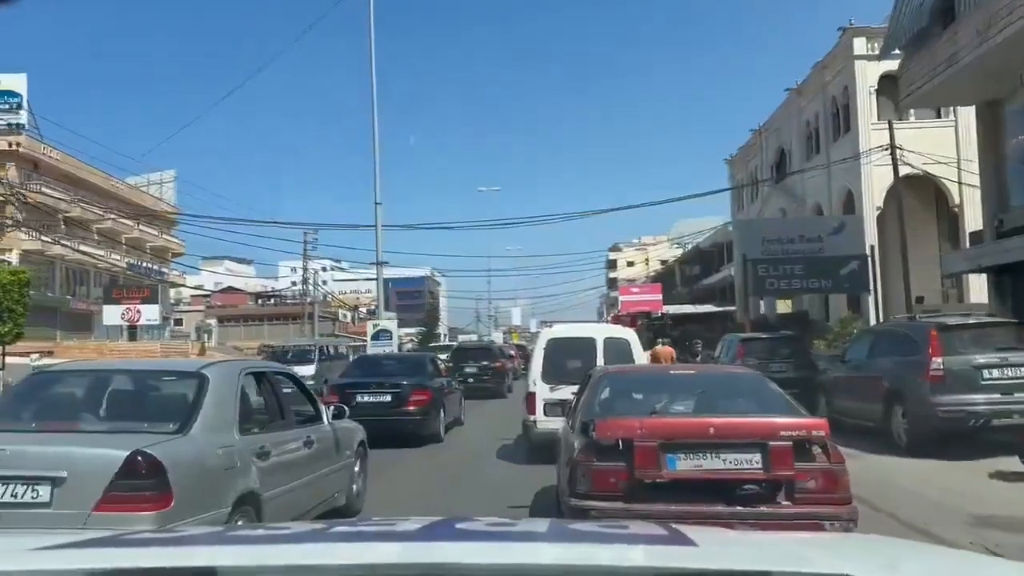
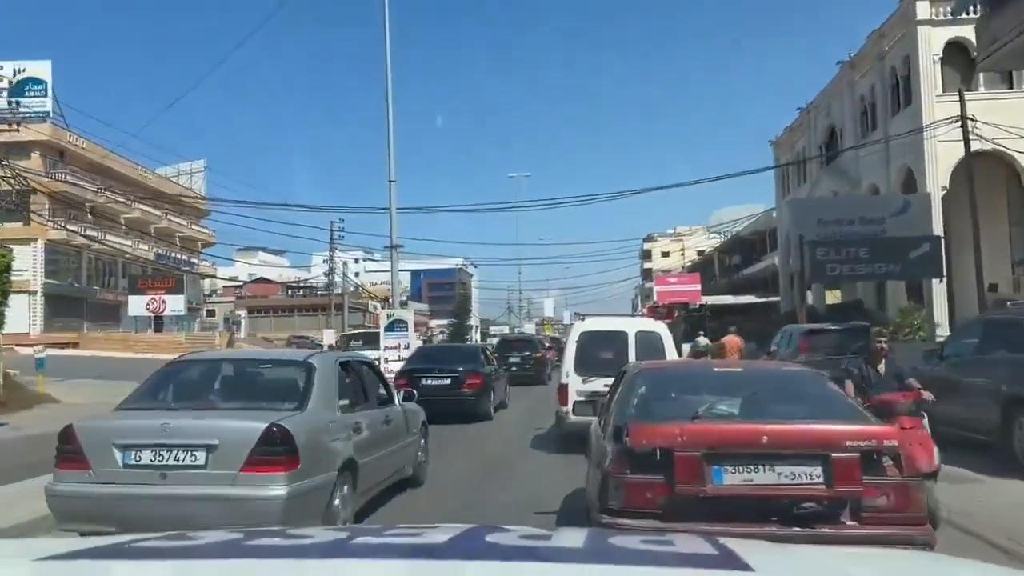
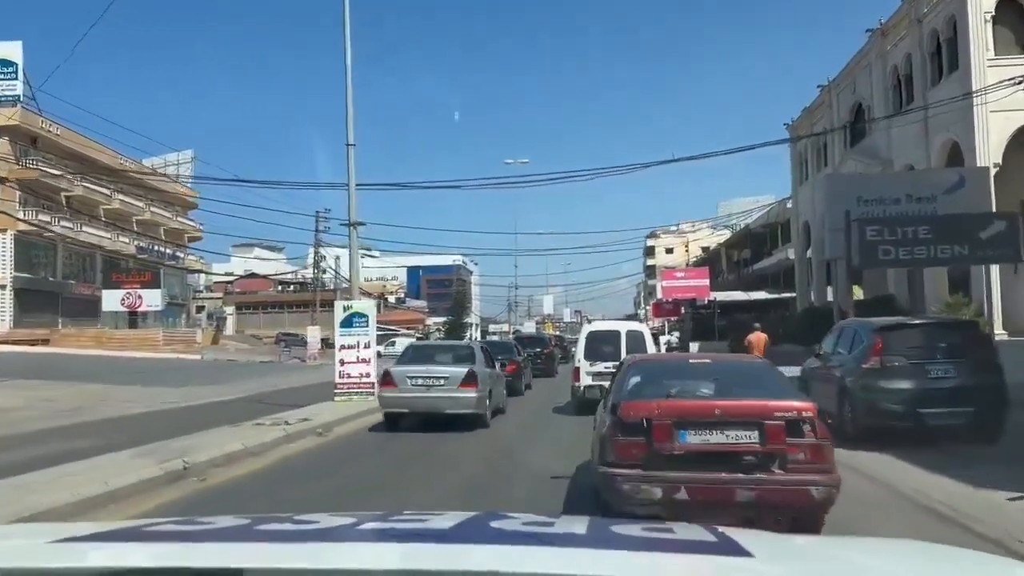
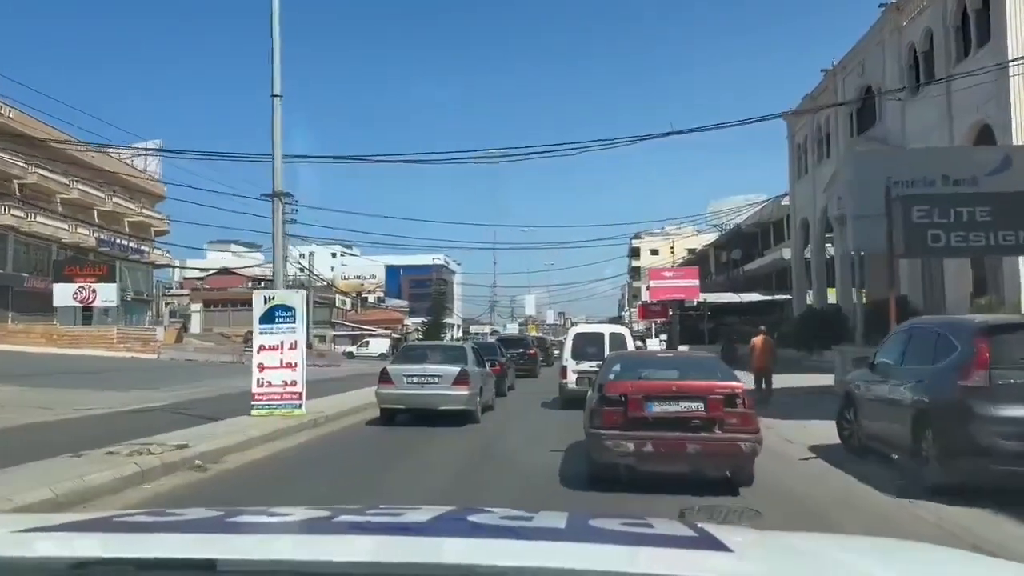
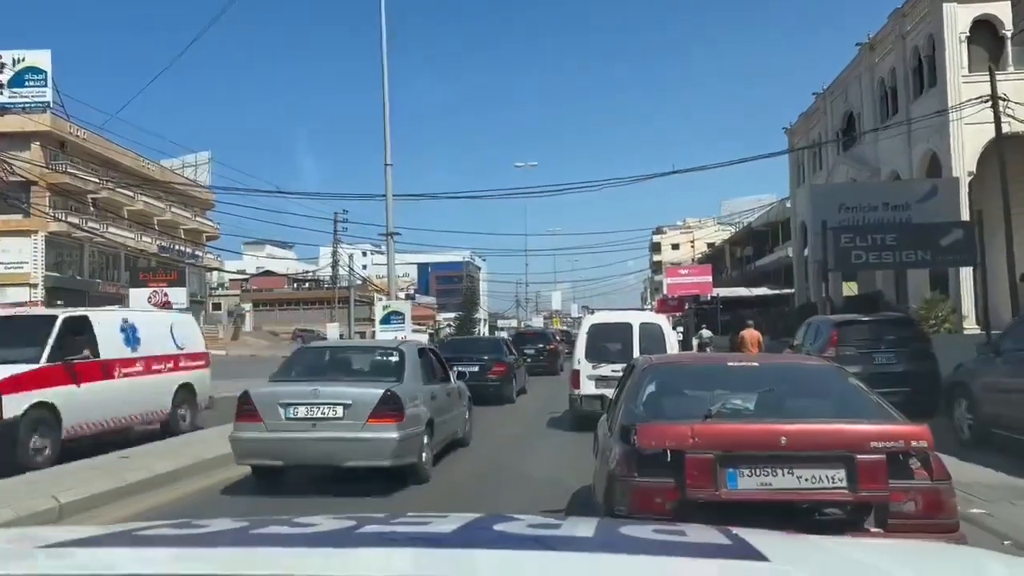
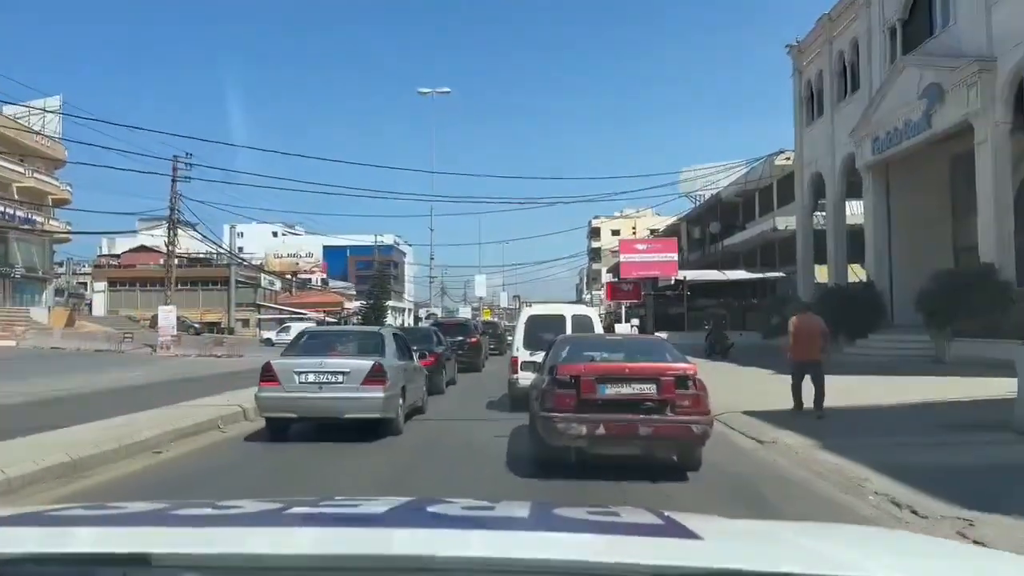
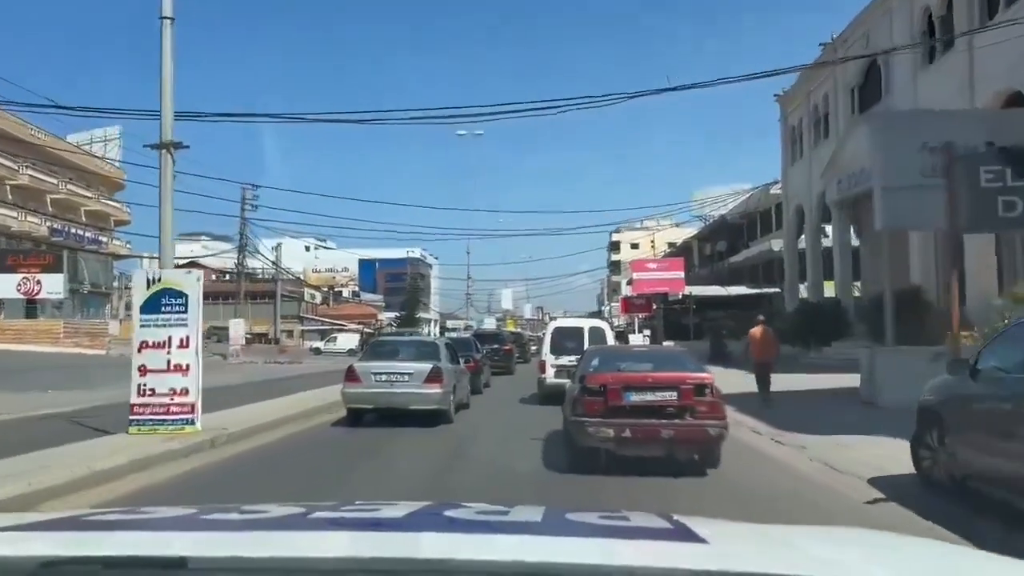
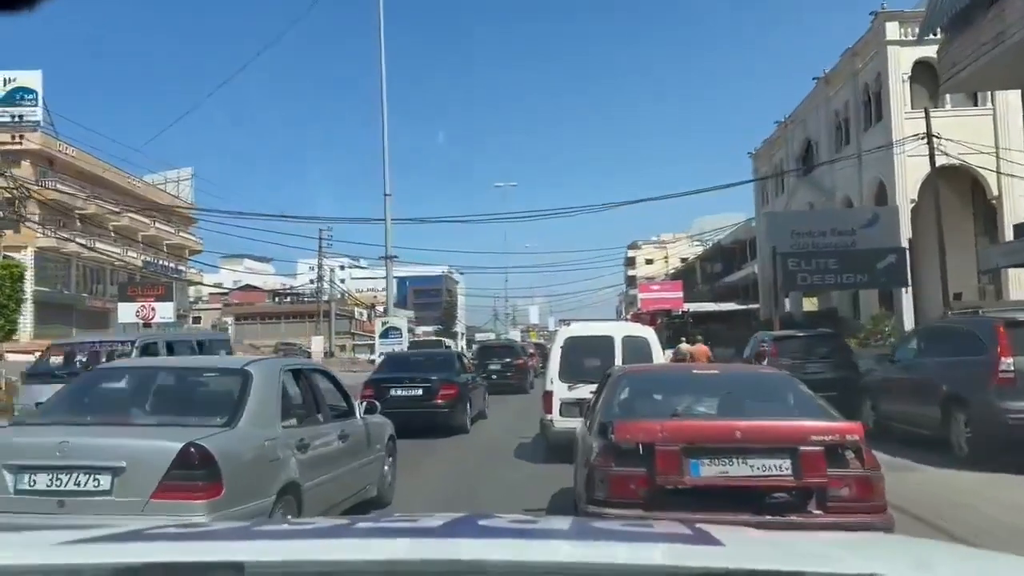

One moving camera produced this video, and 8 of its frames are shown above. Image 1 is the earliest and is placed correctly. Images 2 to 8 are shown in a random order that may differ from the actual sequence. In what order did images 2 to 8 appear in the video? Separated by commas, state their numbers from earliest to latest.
8, 2, 5, 3, 4, 7, 6
